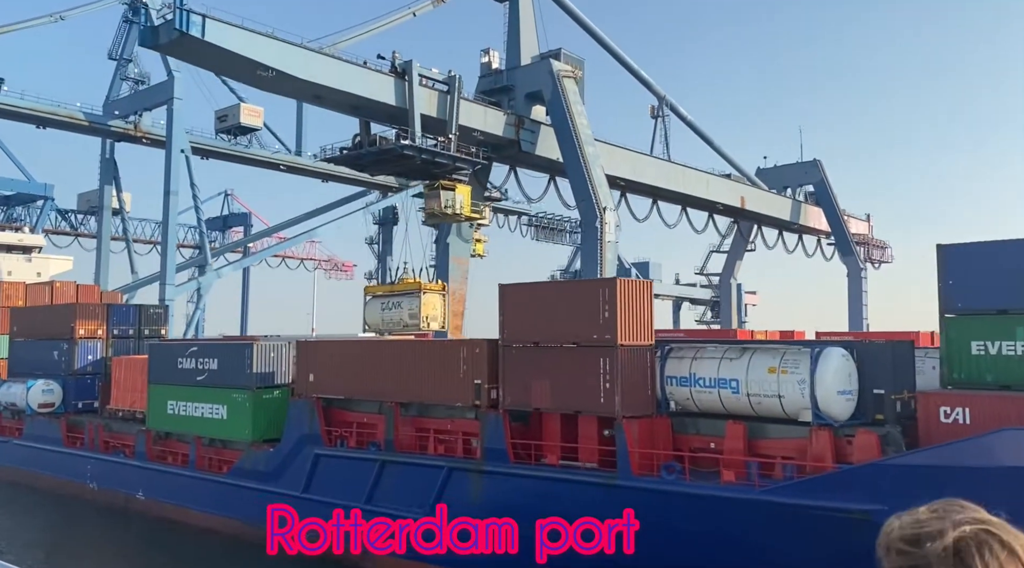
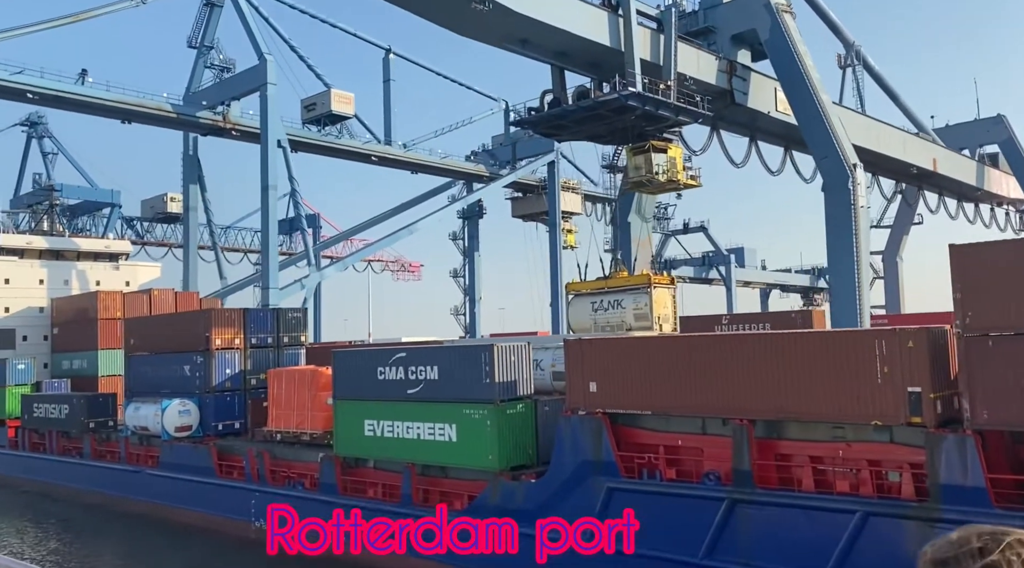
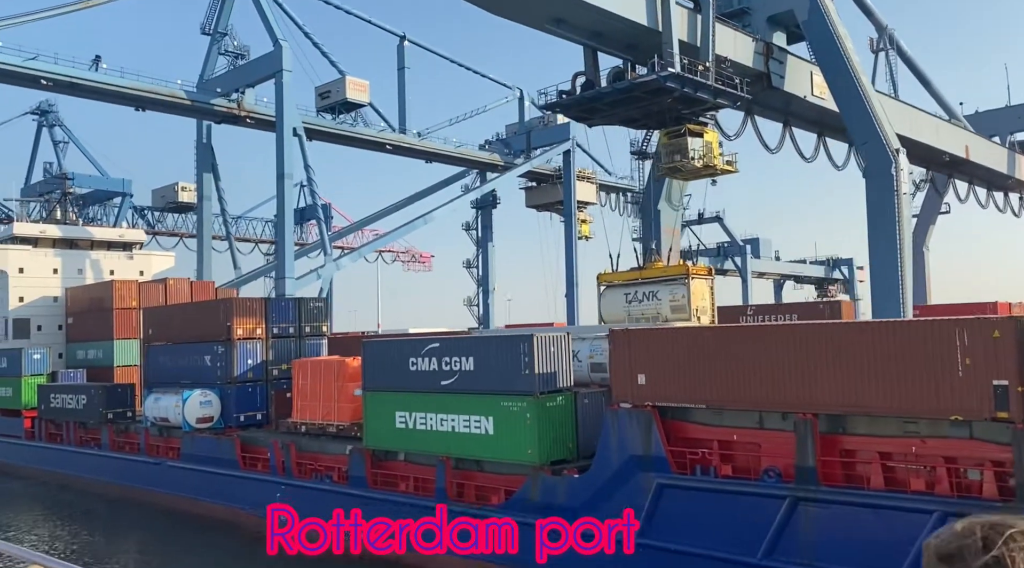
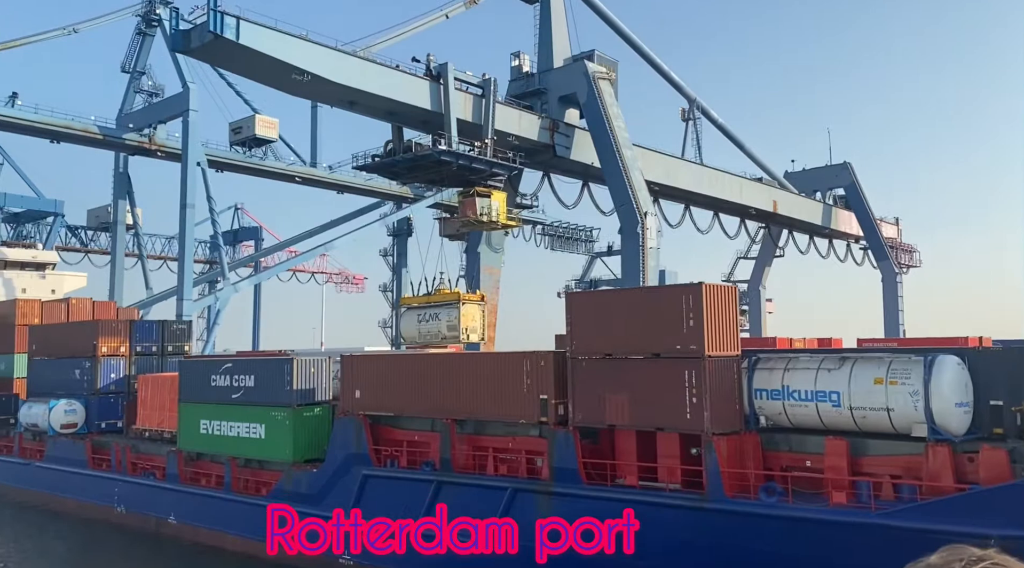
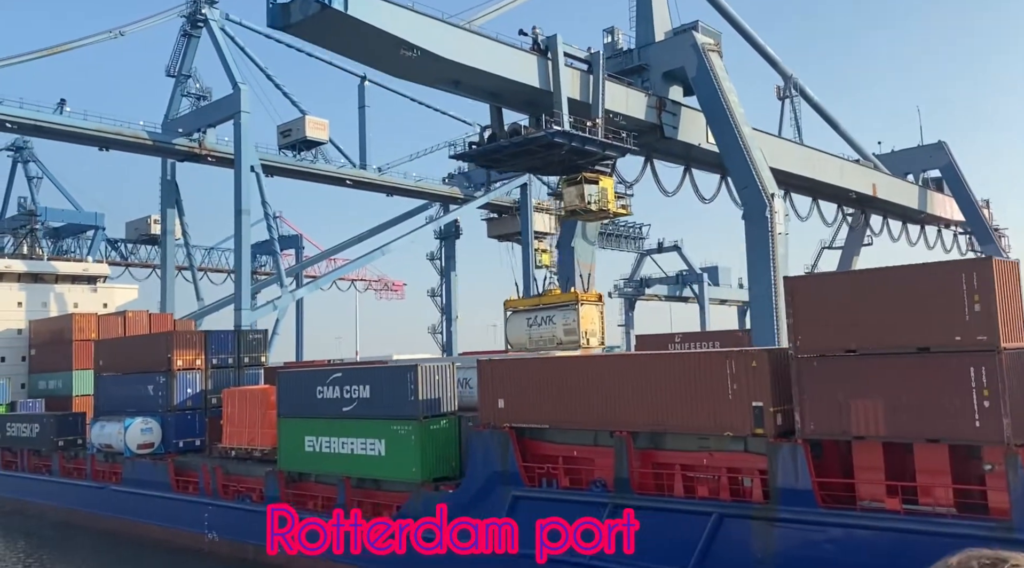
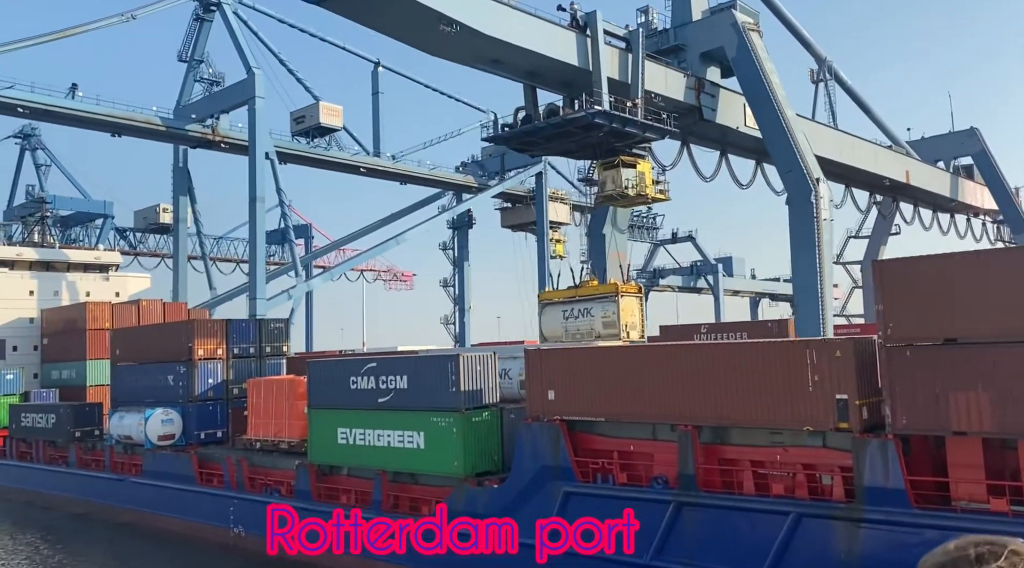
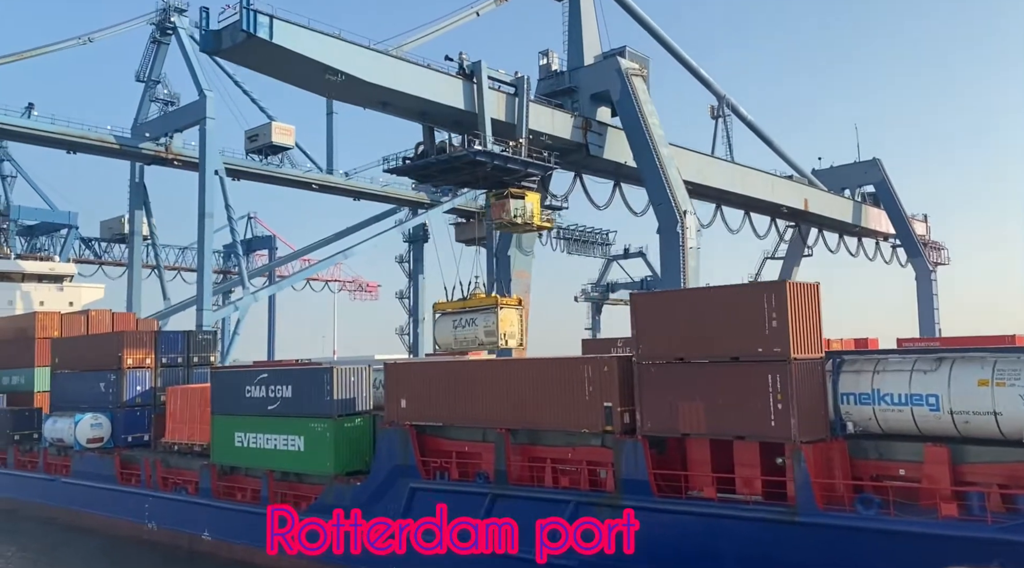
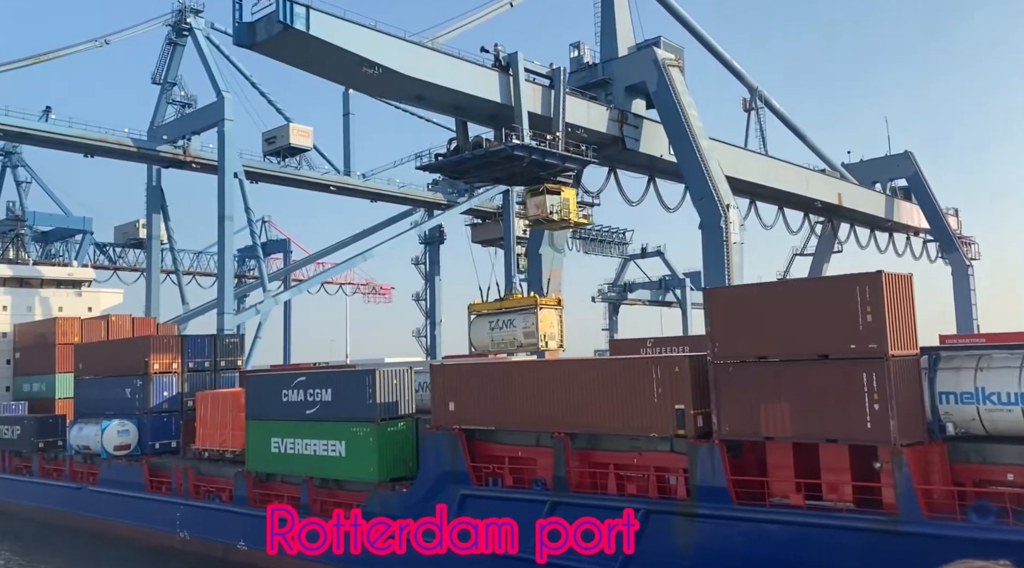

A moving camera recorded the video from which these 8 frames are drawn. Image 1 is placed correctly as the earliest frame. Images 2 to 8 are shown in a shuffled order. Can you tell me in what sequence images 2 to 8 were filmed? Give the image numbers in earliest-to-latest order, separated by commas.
4, 7, 8, 5, 6, 2, 3
